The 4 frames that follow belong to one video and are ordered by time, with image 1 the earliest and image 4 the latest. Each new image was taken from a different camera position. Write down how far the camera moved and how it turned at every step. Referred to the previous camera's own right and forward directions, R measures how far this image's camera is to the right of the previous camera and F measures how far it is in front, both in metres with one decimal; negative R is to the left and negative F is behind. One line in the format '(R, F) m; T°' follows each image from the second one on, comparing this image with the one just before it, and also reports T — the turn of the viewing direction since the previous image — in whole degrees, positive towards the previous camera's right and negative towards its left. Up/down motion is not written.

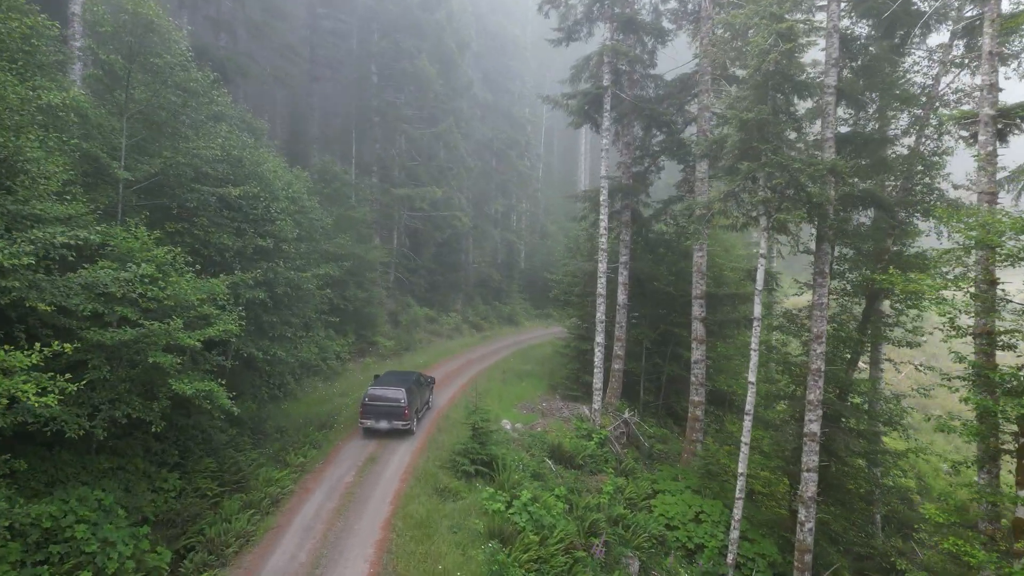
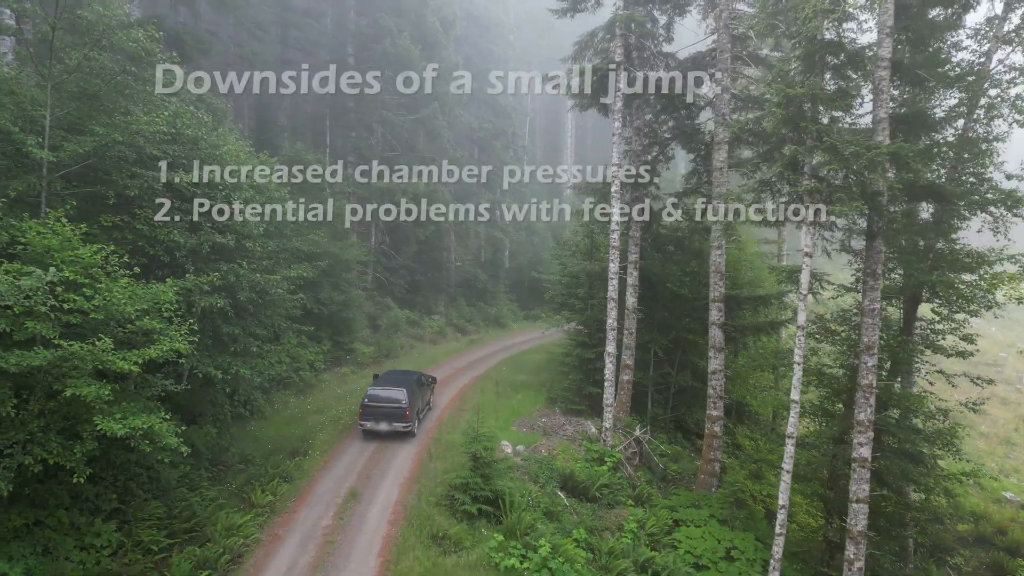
(-0.5, +1.8) m; +2°
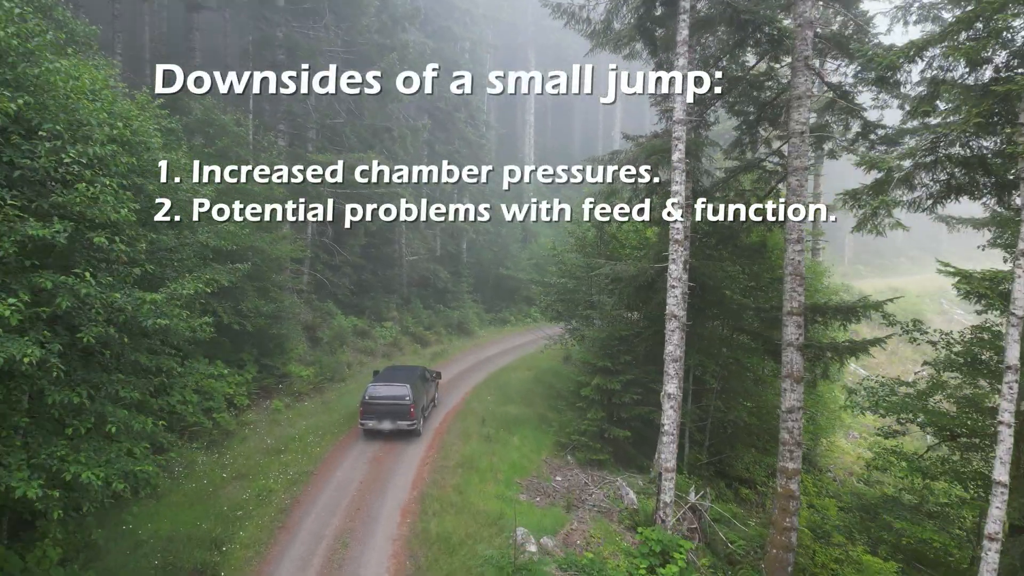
(-1.0, +4.3) m; +5°
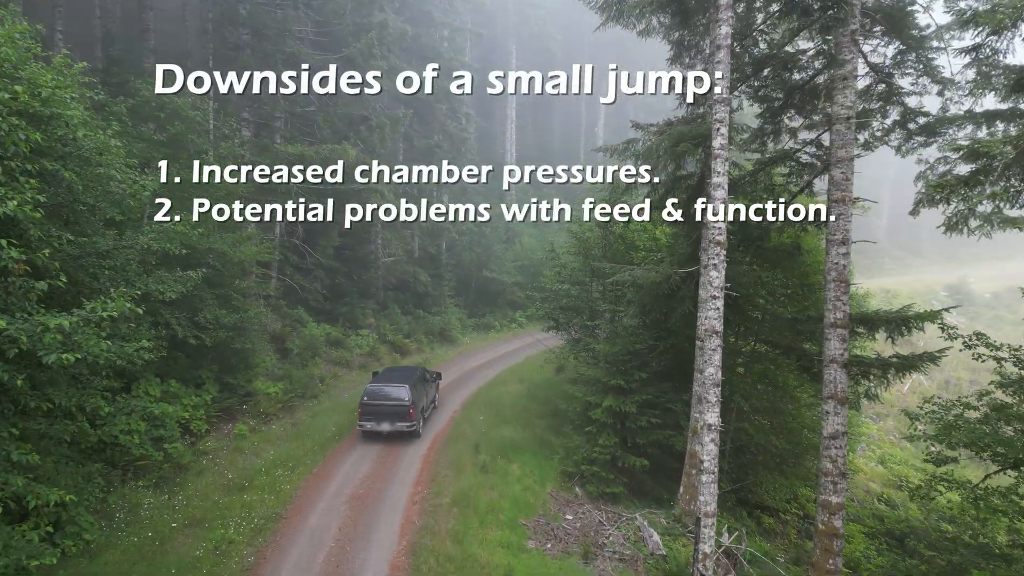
(-0.4, +1.5) m; +2°
